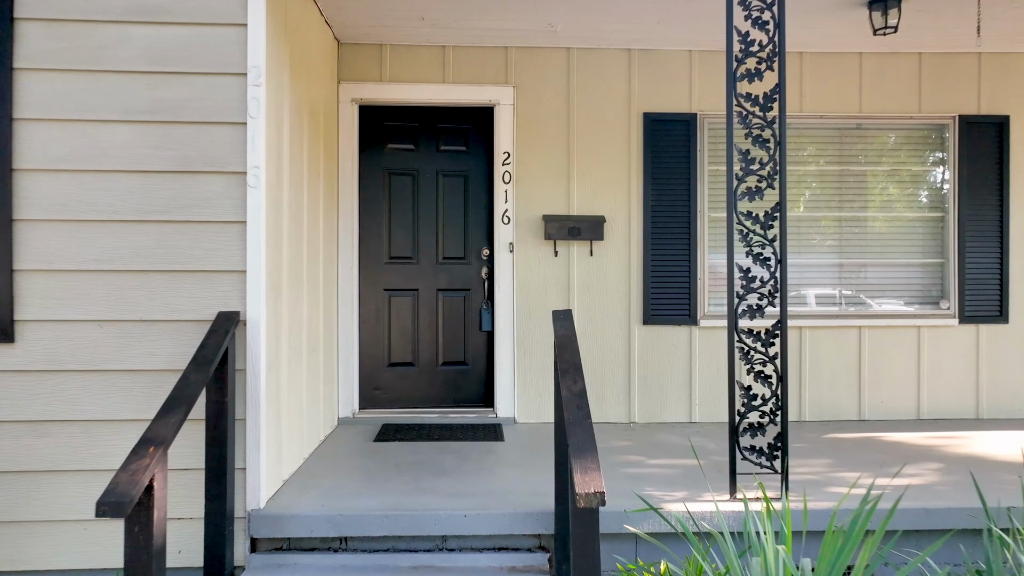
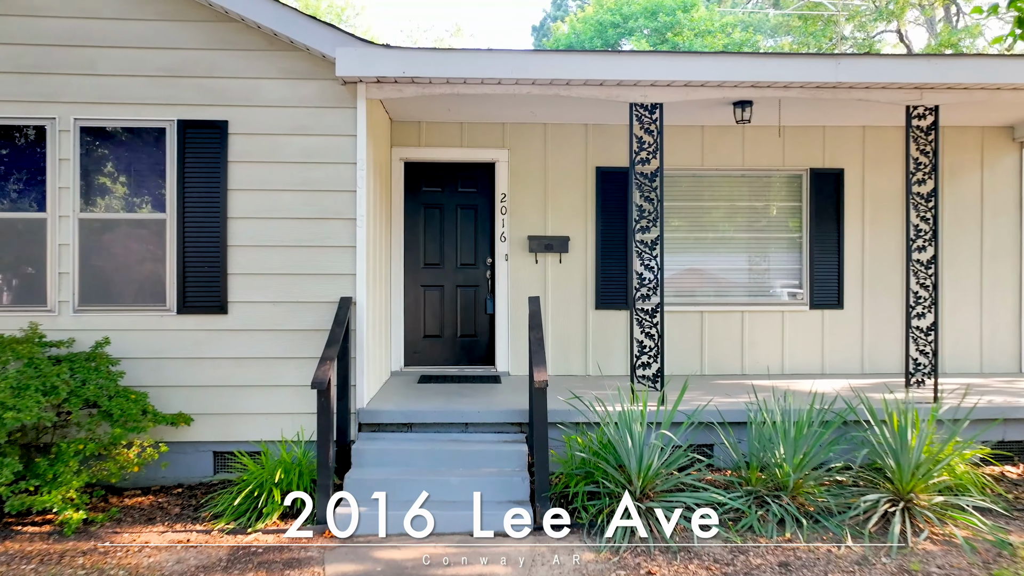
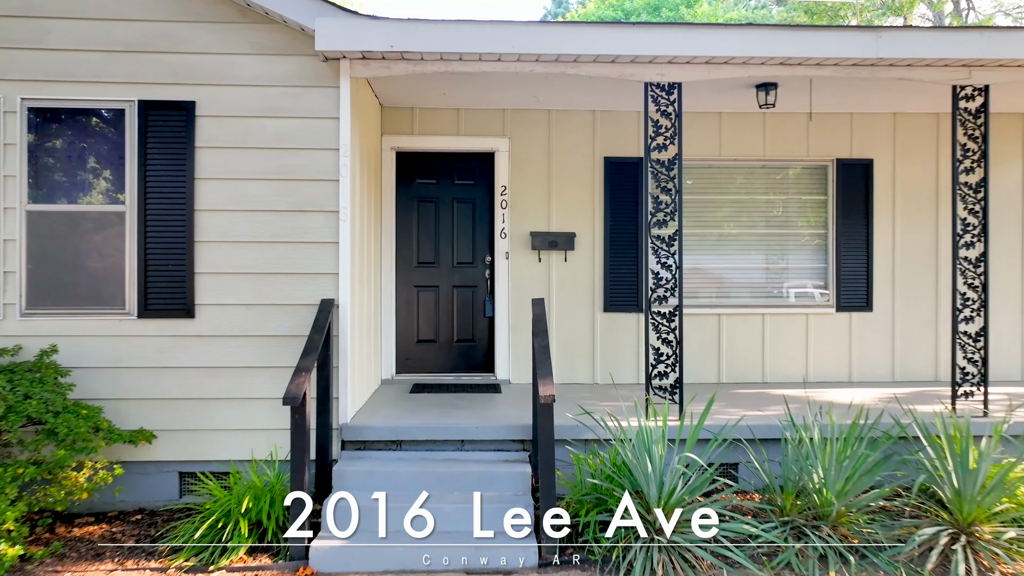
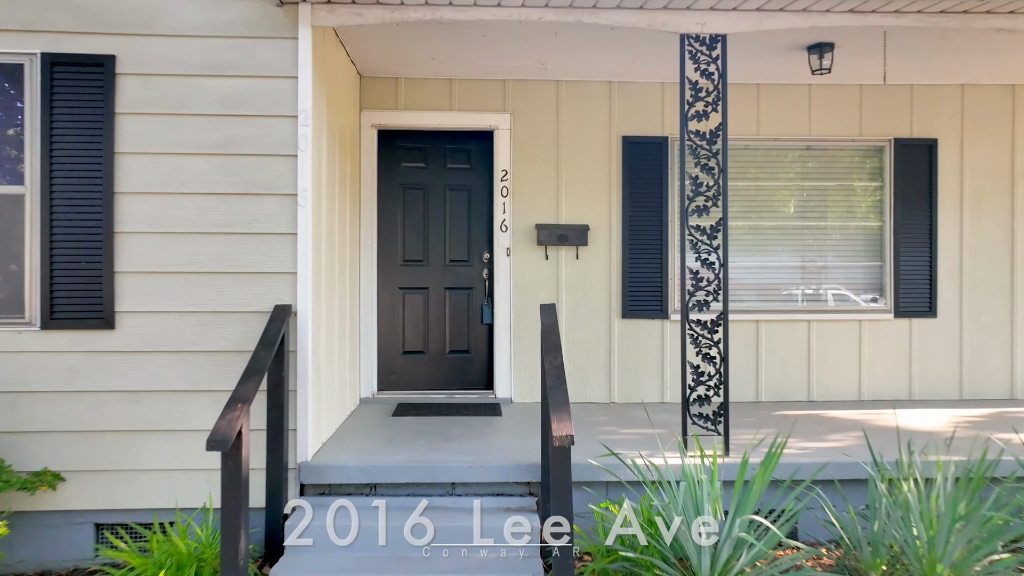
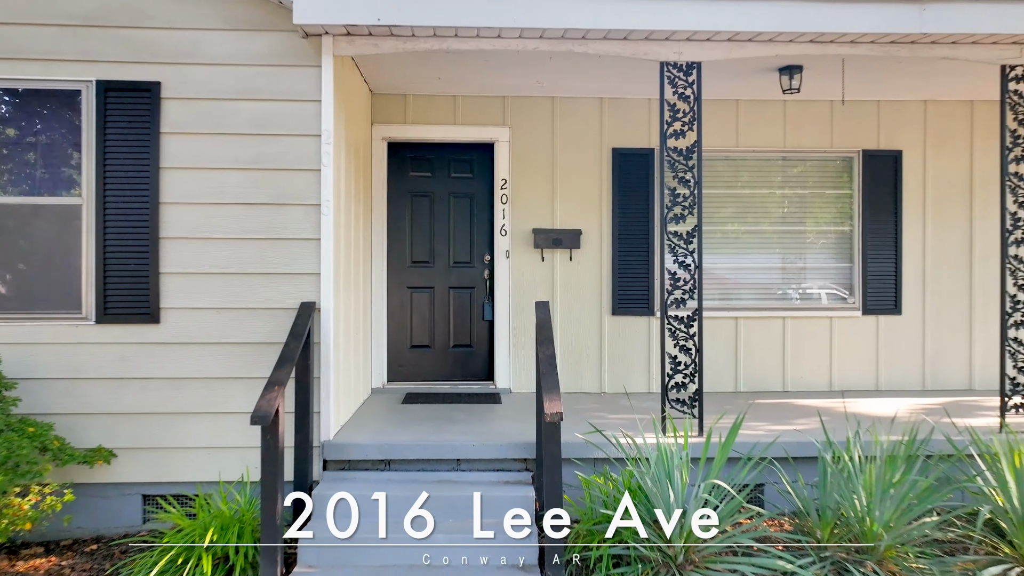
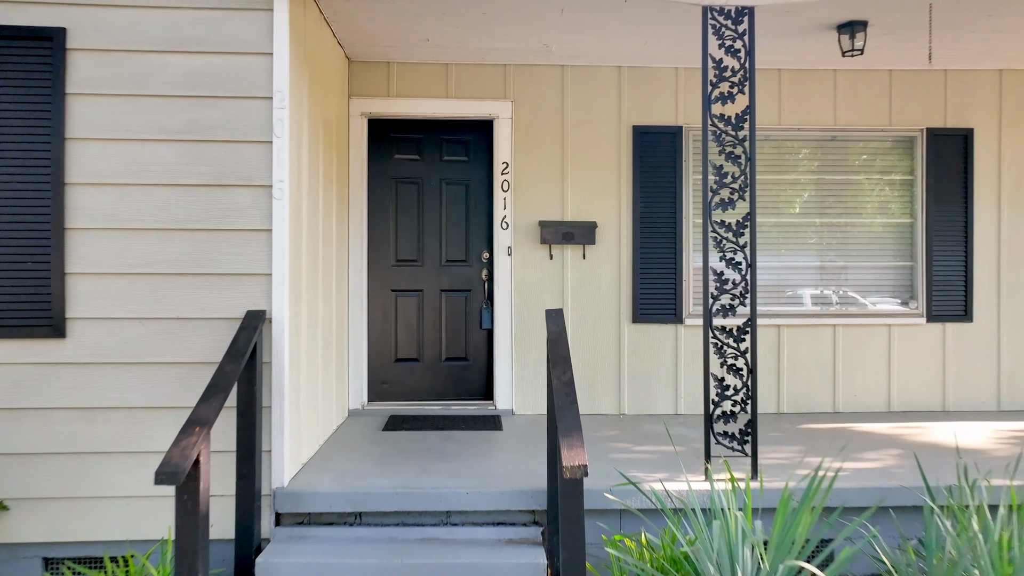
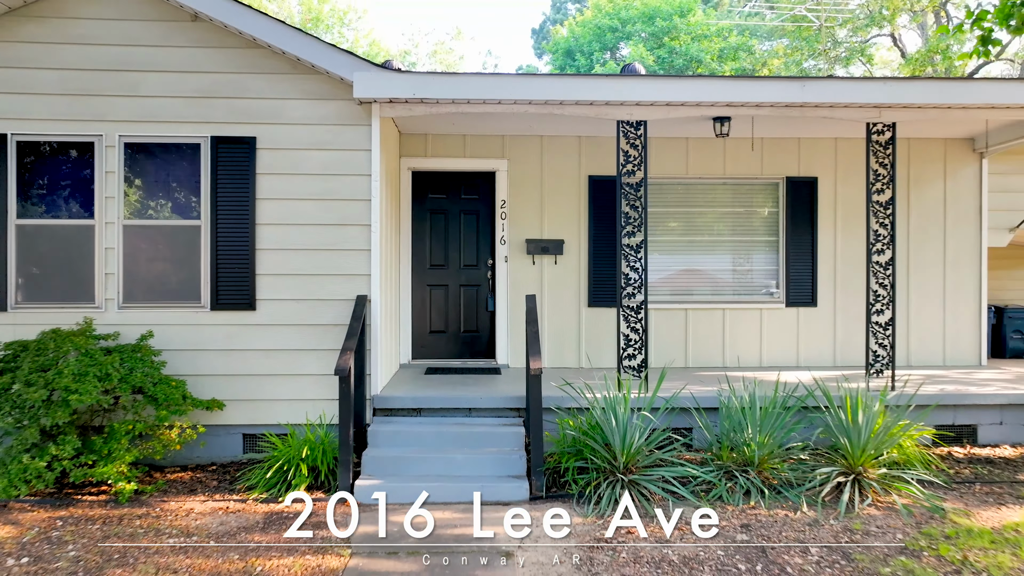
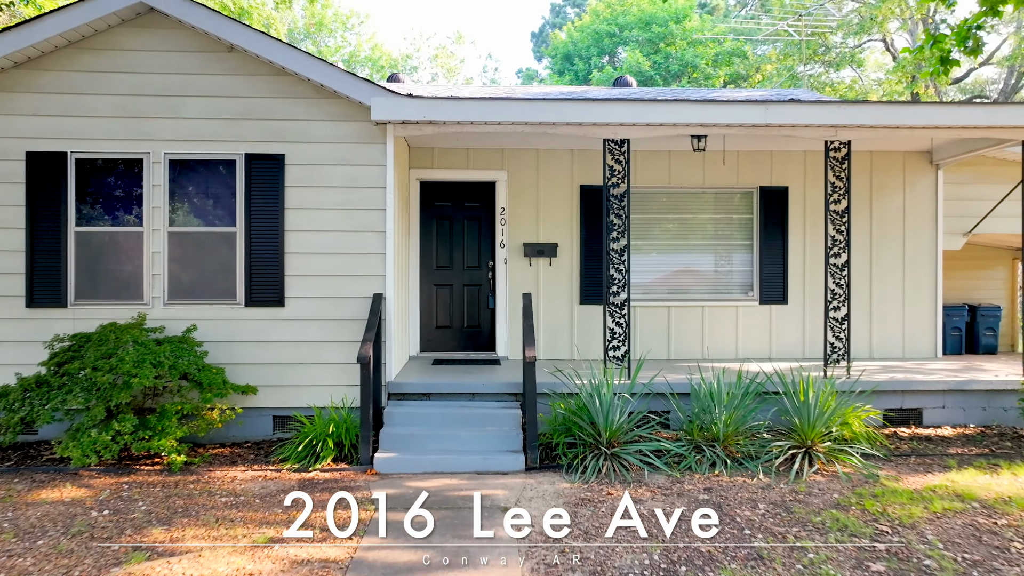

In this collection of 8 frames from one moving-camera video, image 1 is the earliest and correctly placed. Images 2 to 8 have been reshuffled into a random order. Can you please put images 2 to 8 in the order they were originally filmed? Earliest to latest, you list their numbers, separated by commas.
6, 4, 5, 3, 2, 7, 8
